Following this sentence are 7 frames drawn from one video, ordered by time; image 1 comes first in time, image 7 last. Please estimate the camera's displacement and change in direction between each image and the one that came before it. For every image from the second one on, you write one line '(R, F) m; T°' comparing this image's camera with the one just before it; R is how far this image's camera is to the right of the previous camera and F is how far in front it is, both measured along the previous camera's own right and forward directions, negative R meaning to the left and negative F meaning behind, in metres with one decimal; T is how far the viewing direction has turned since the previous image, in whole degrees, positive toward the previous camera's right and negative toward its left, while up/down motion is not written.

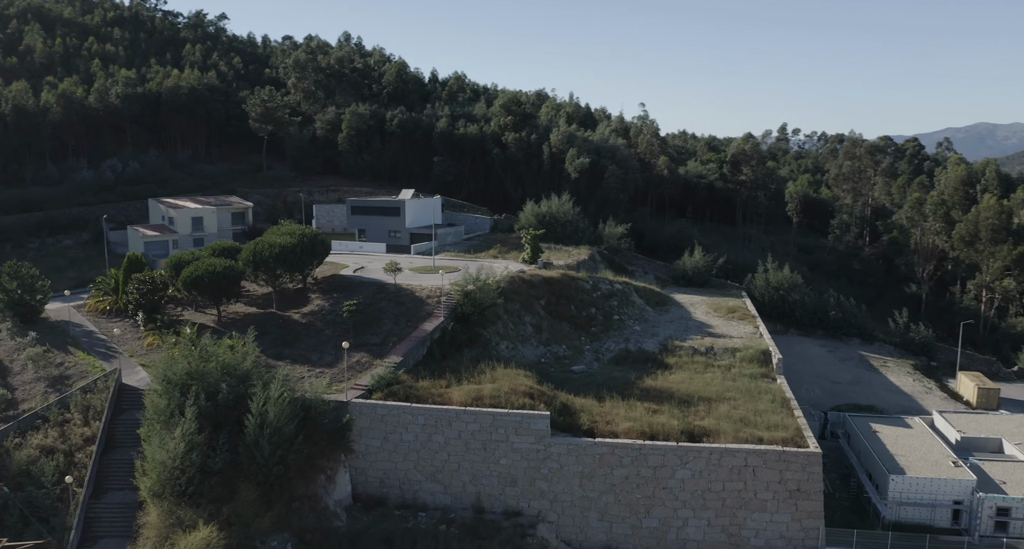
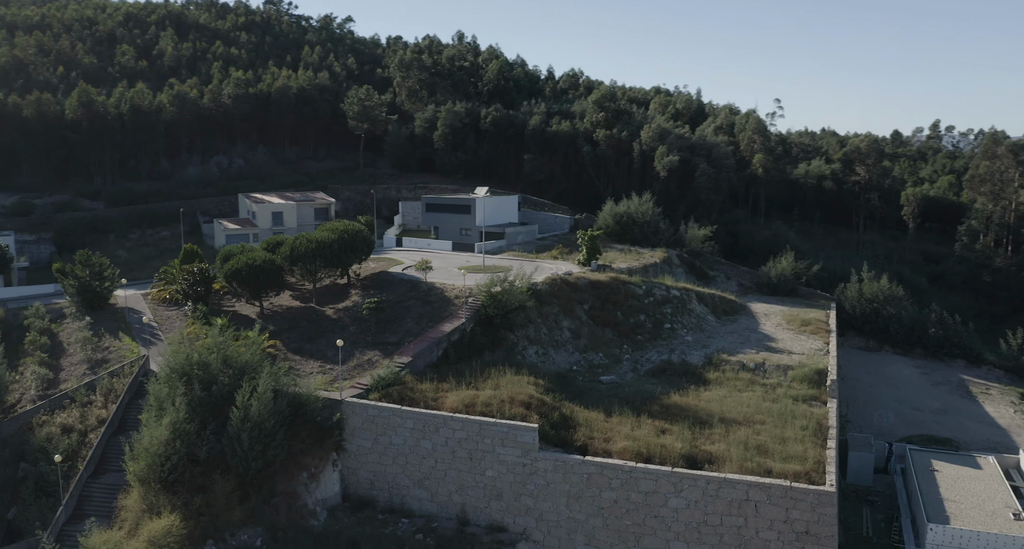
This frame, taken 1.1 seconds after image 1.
(+3.4, +1.3) m; -11°
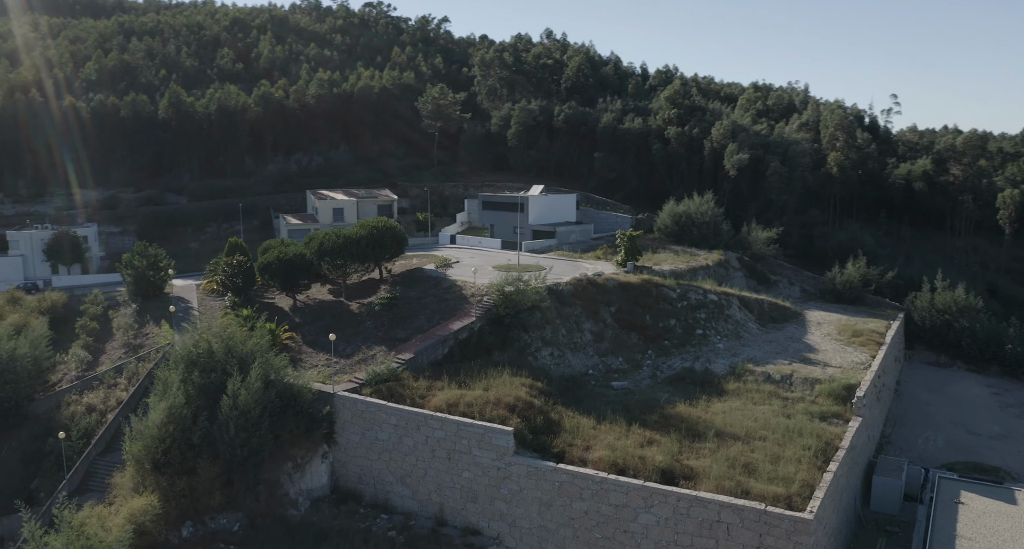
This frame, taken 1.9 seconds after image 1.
(+2.9, +0.6) m; -9°
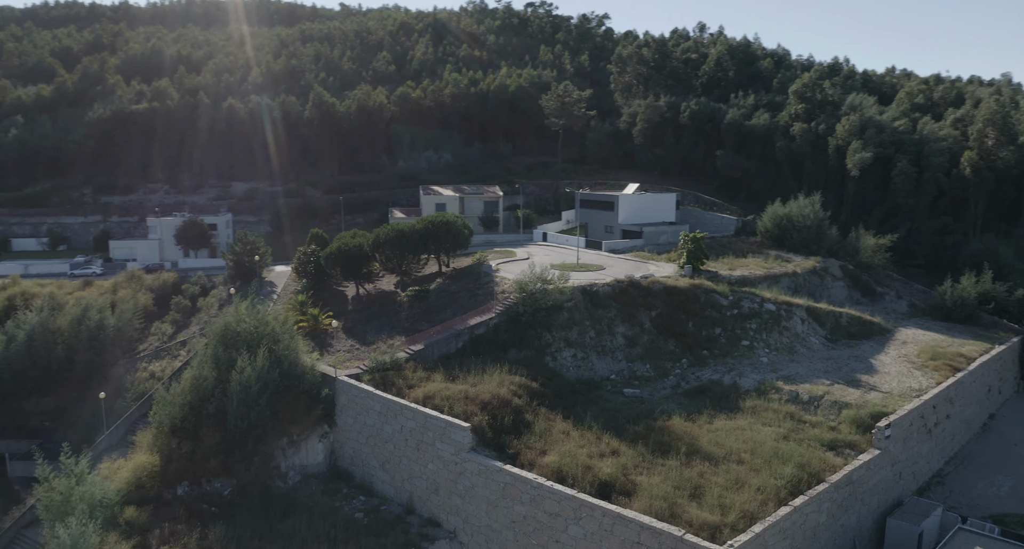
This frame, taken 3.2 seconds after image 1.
(+4.9, +0.7) m; -14°
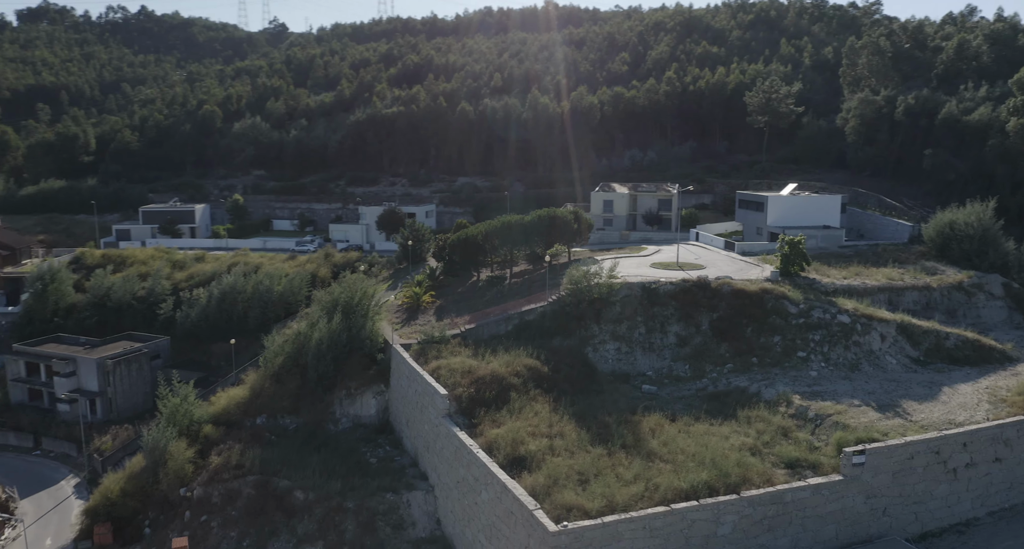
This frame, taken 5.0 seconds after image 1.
(+7.5, -0.1) m; -23°
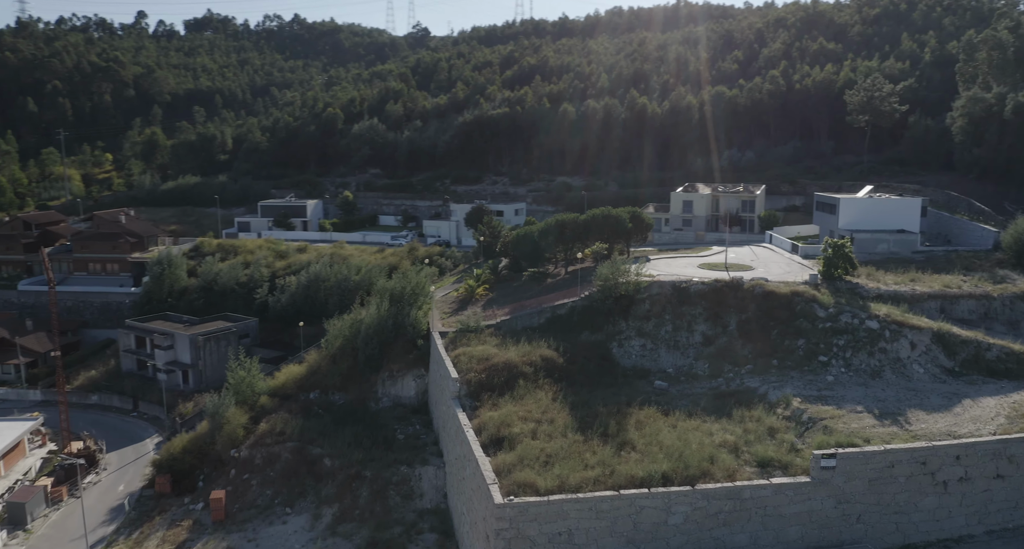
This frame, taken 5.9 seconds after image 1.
(+3.4, -0.9) m; -10°
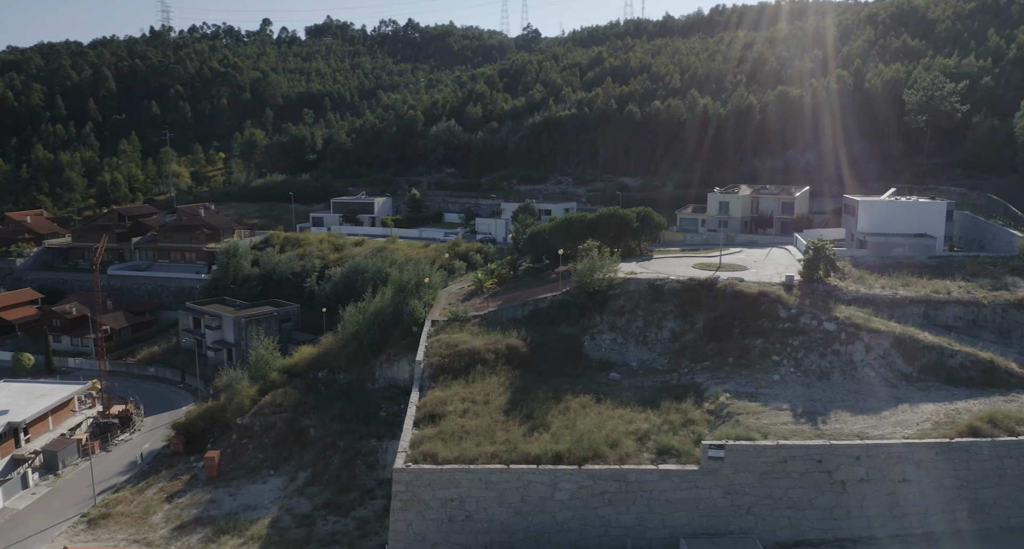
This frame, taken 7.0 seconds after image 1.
(+4.5, -1.1) m; -9°
